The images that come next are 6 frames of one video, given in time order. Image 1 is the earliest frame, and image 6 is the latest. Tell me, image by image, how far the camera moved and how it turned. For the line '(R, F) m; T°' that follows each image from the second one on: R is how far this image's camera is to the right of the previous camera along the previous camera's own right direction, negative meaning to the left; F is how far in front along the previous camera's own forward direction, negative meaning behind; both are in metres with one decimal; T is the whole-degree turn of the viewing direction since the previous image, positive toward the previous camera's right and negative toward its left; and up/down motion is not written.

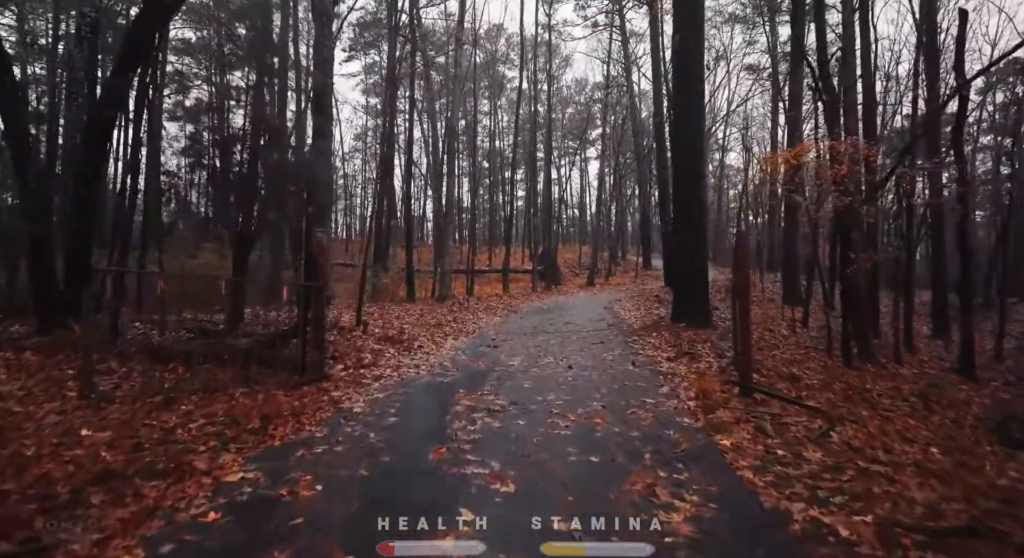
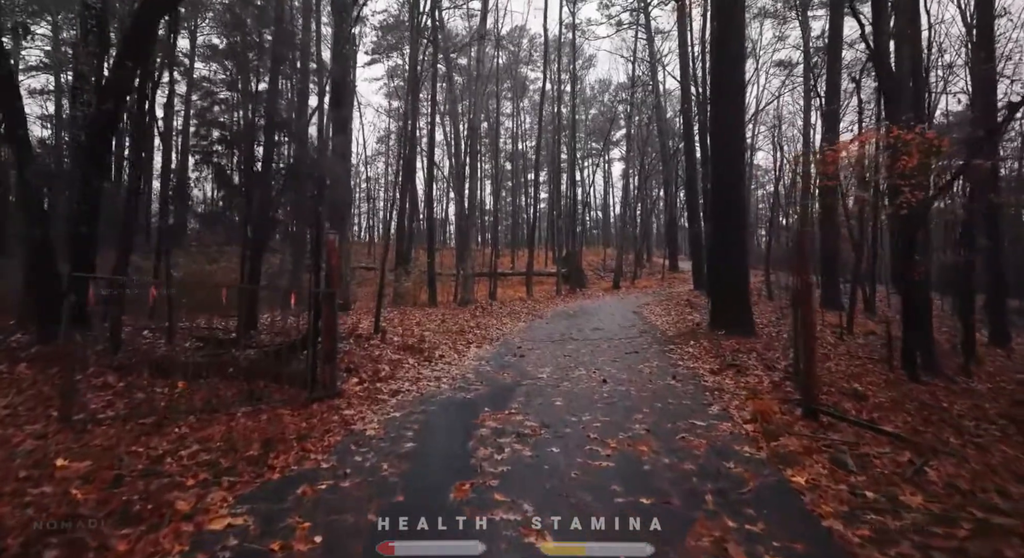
(-0.1, +0.7) m; -3°
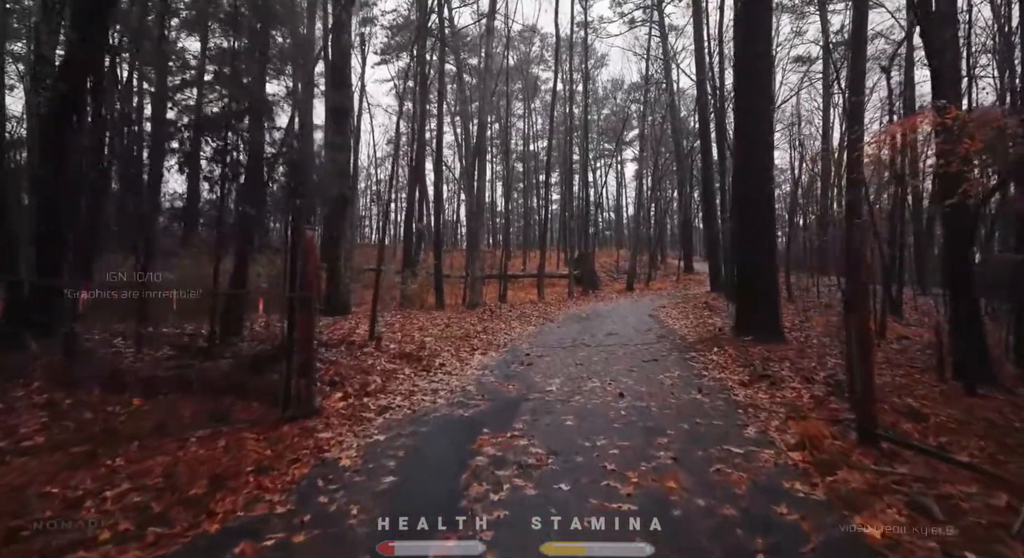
(+0.1, +0.8) m; -1°
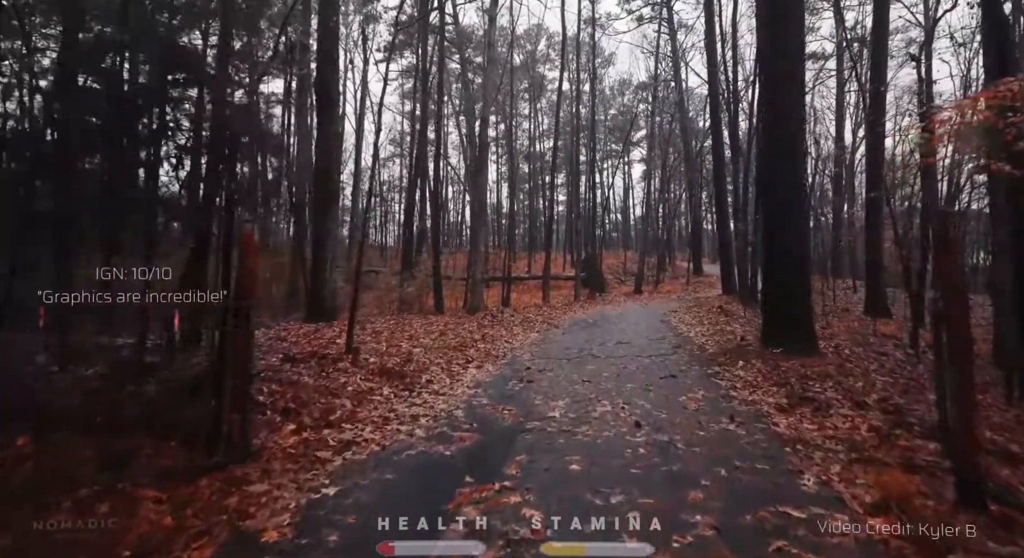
(+0.1, +1.1) m; -1°
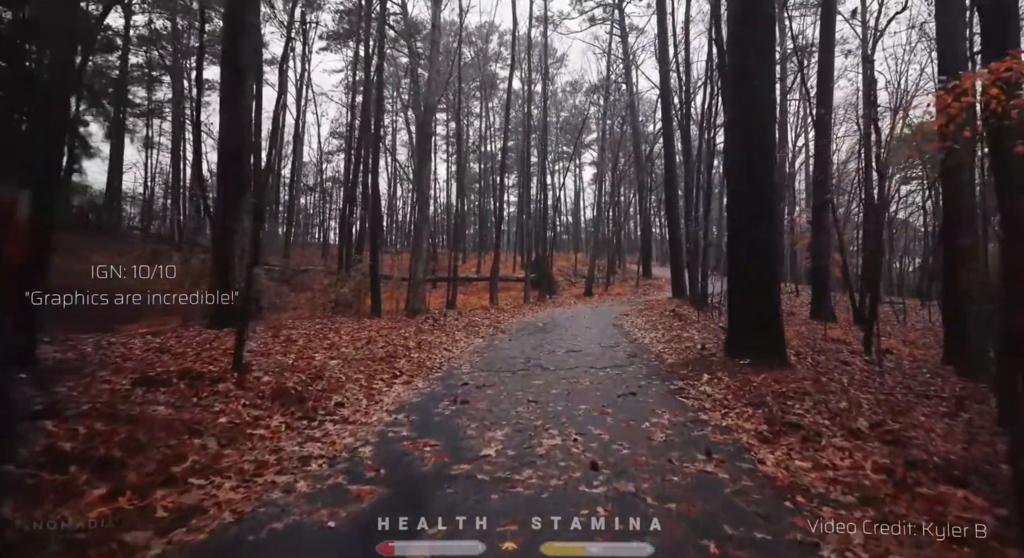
(+0.2, +1.3) m; +5°
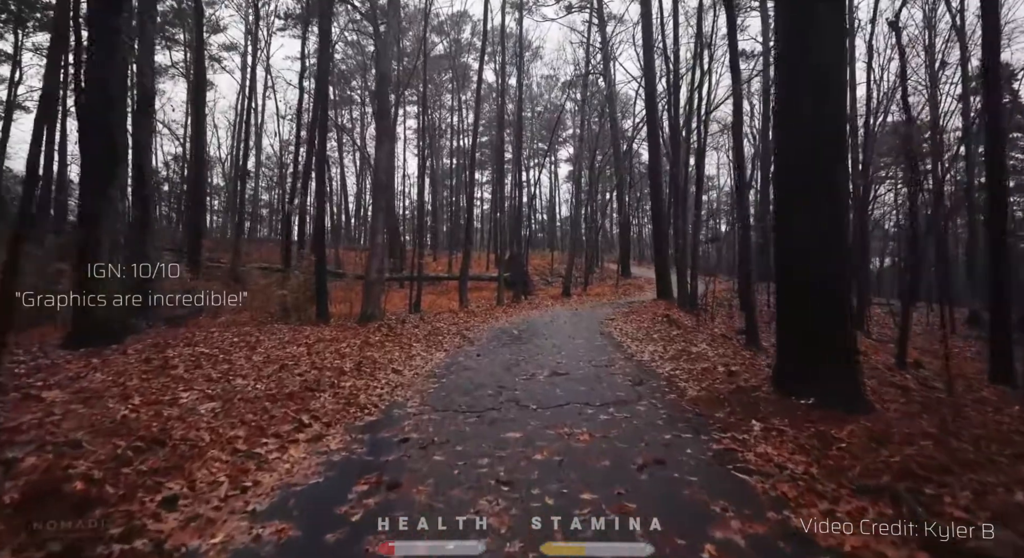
(+0.1, +2.6) m; +3°
